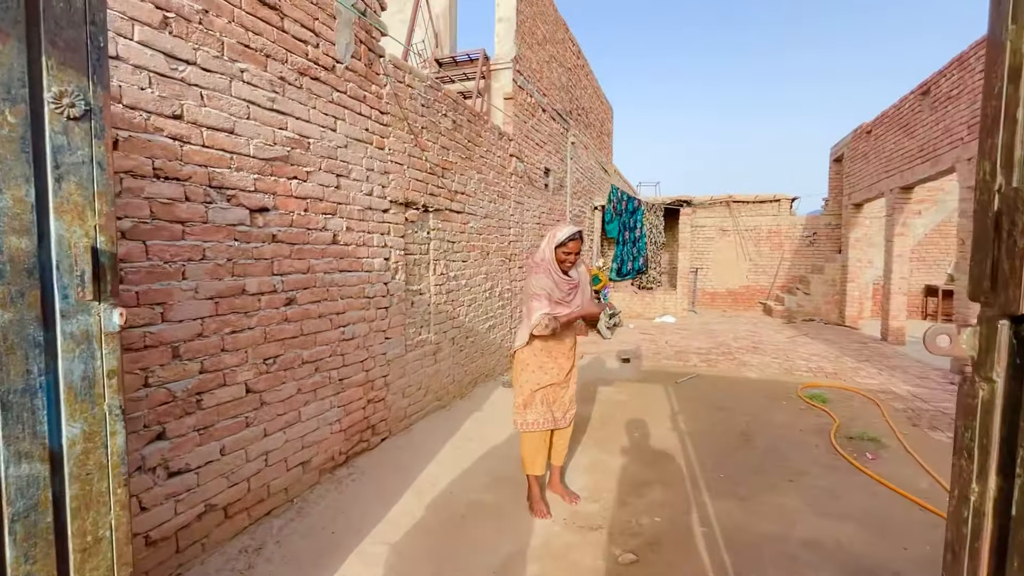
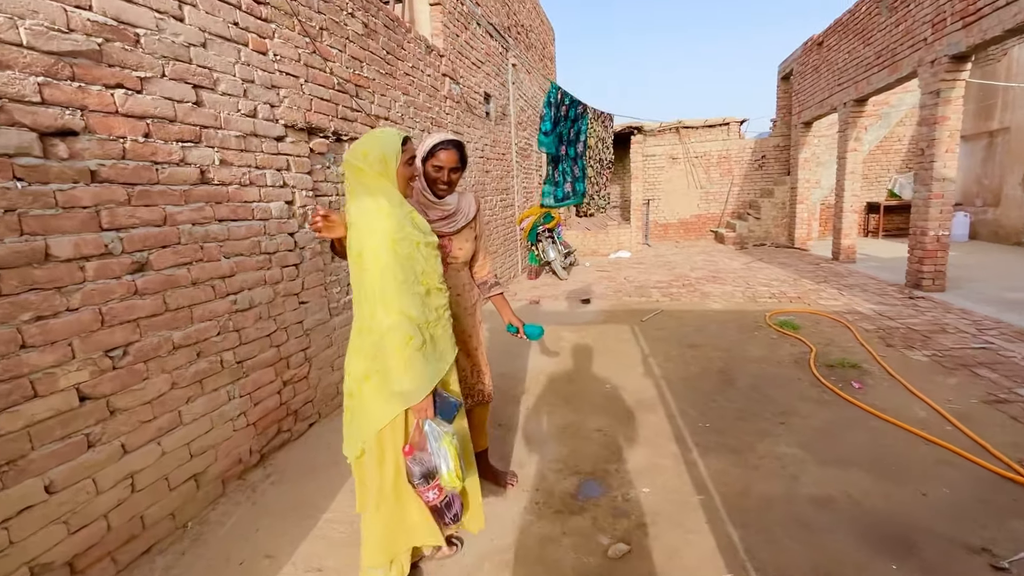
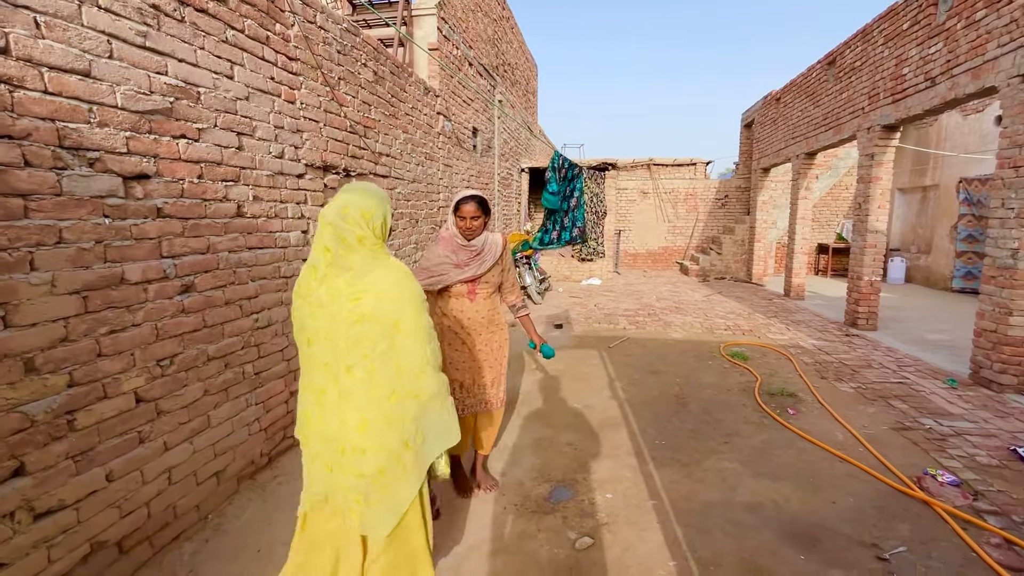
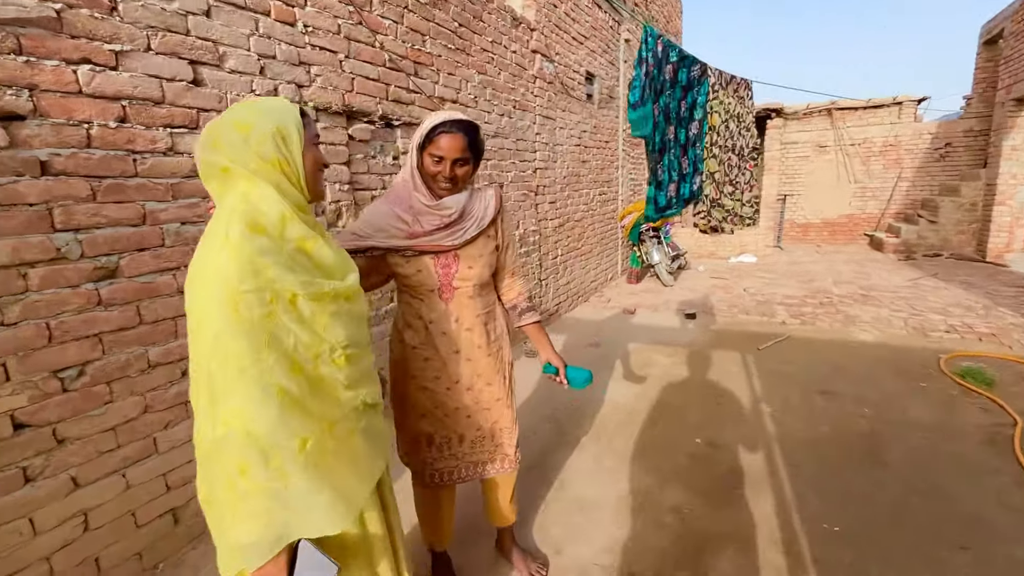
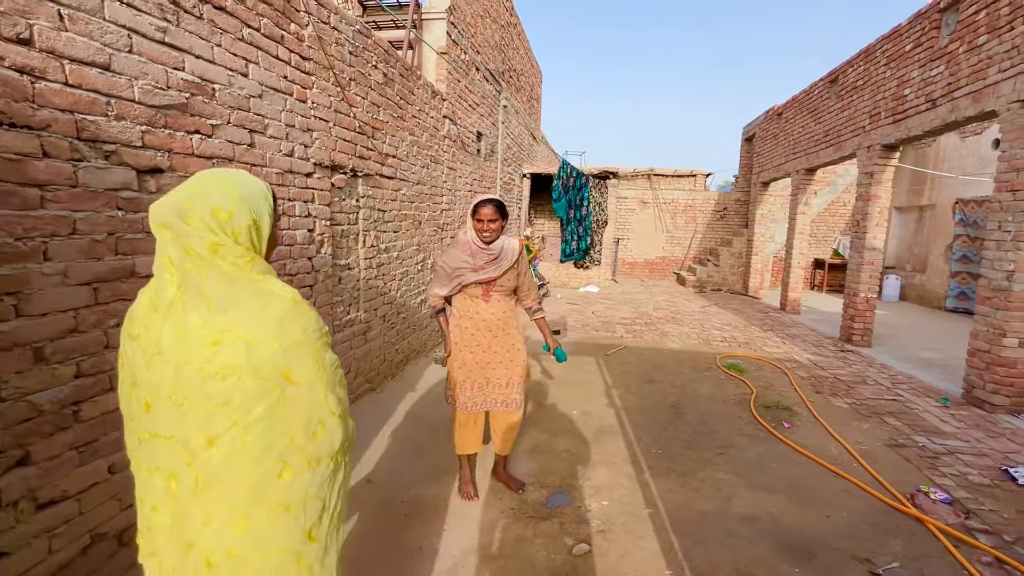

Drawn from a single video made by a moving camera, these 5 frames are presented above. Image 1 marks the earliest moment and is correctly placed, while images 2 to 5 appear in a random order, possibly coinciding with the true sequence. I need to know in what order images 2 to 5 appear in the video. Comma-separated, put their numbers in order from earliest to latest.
5, 3, 2, 4
